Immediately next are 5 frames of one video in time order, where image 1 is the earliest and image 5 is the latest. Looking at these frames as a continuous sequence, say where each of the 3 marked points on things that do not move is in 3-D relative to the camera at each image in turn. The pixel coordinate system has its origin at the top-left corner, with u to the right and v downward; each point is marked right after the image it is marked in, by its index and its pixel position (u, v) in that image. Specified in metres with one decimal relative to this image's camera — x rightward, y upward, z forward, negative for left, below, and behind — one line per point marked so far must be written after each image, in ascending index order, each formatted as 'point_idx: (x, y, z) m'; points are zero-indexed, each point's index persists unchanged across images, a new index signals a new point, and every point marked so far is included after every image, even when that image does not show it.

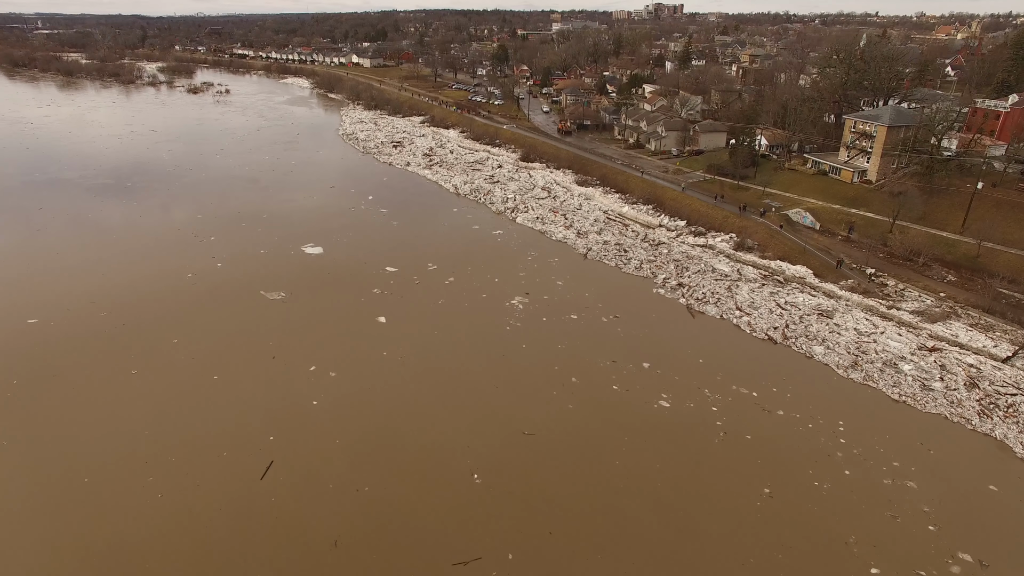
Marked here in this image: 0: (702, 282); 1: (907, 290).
0: (+5.8, +0.2, +19.4) m
1: (+11.8, 0.0, +19.1) m
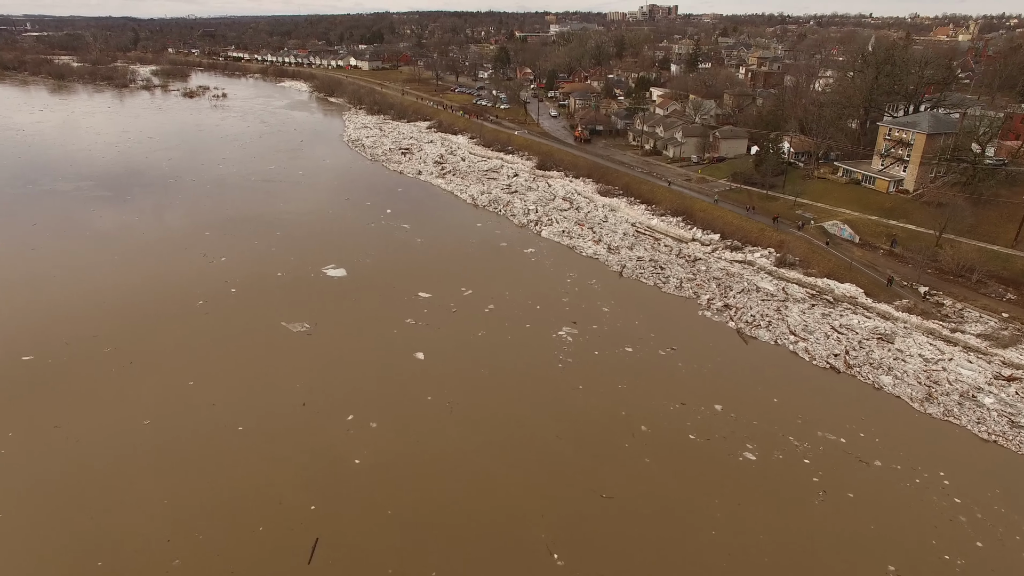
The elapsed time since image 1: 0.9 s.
0: (+6.8, -0.4, +18.1) m
1: (+12.8, -0.6, +17.9) m
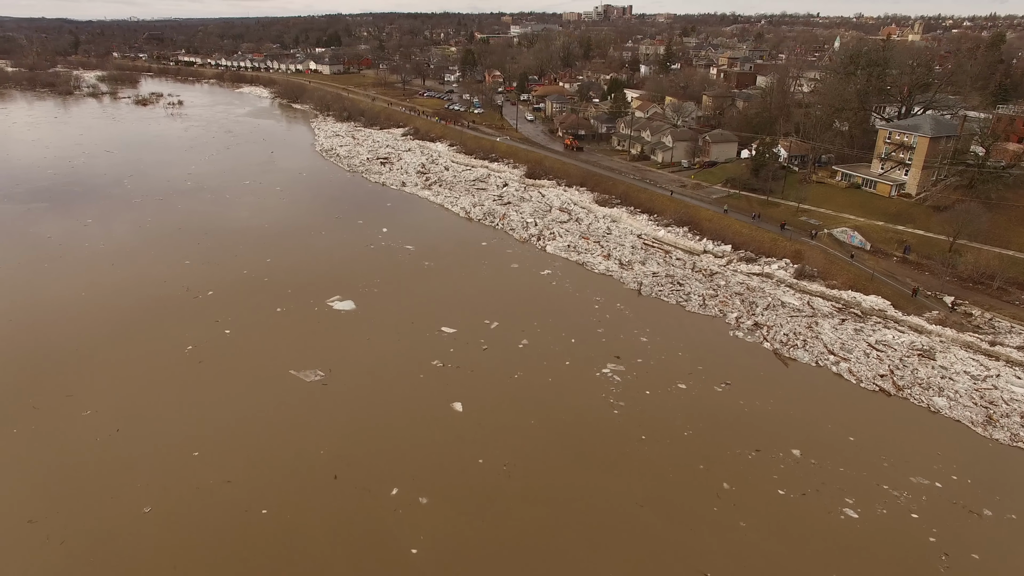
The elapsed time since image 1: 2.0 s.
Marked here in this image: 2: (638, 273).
0: (+7.2, -0.9, +17.2) m
1: (+13.2, -0.9, +17.3) m
2: (+3.9, +0.4, +19.7) m
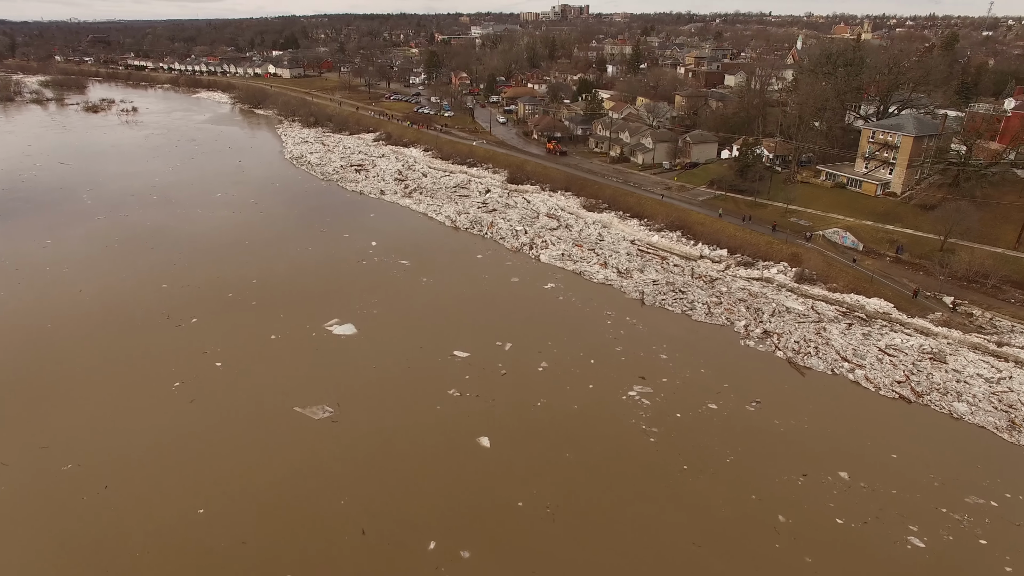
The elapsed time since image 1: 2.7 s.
0: (+7.3, -1.0, +16.8) m
1: (+13.3, -0.9, +17.3) m
2: (+3.8, +0.2, +19.2) m
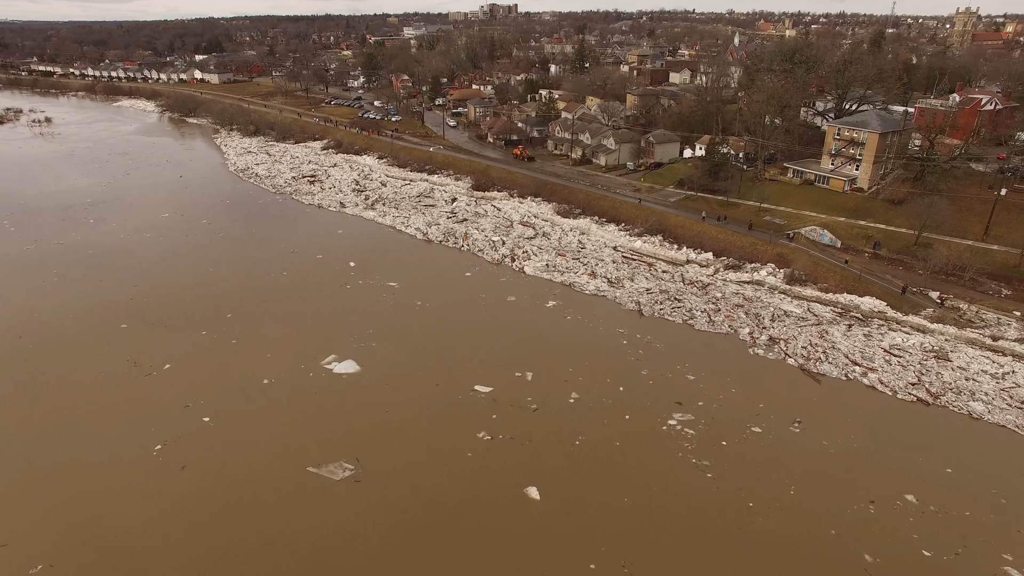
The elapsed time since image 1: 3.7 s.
0: (+7.2, -1.1, +16.5) m
1: (+13.1, -0.7, +17.6) m
2: (+3.5, -0.1, +18.5) m
